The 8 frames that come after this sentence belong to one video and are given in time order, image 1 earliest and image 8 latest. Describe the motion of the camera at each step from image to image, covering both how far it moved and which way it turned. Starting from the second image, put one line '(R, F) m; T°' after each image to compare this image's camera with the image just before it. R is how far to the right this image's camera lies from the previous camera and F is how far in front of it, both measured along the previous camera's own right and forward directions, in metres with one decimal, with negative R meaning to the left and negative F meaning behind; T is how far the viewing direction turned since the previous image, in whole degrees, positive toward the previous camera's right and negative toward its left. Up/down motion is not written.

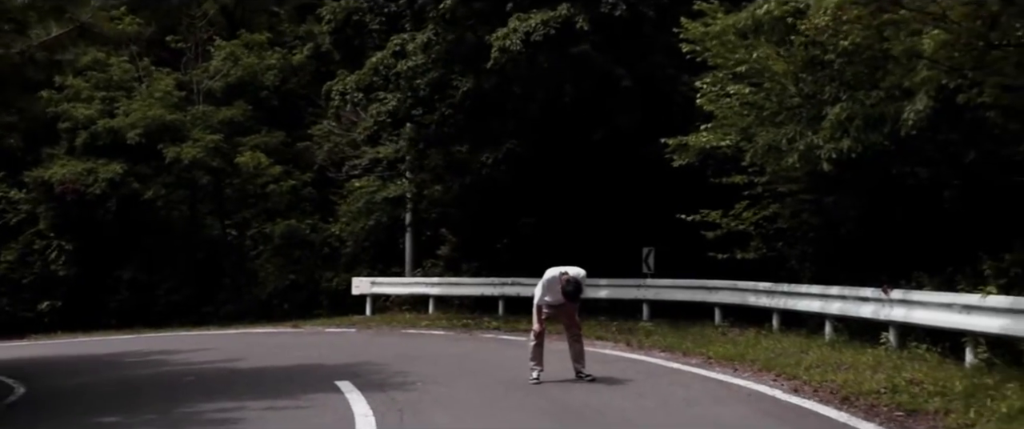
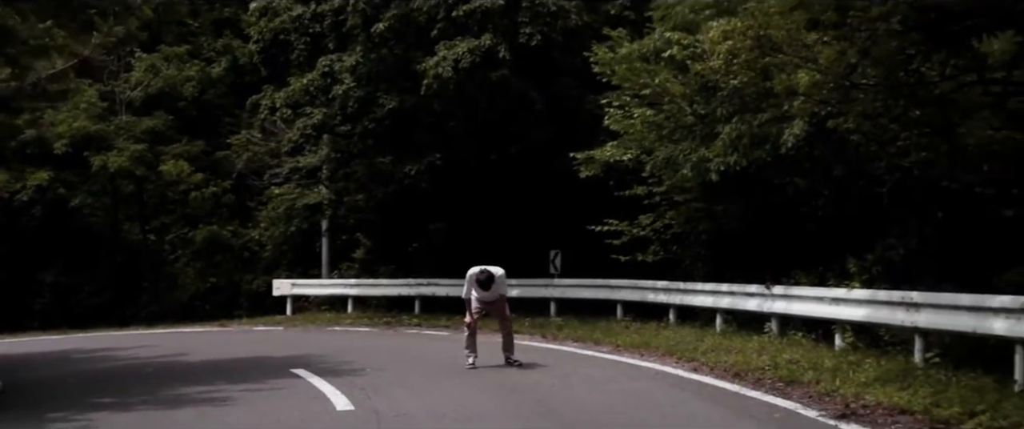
(-0.6, -1.8) m; +5°
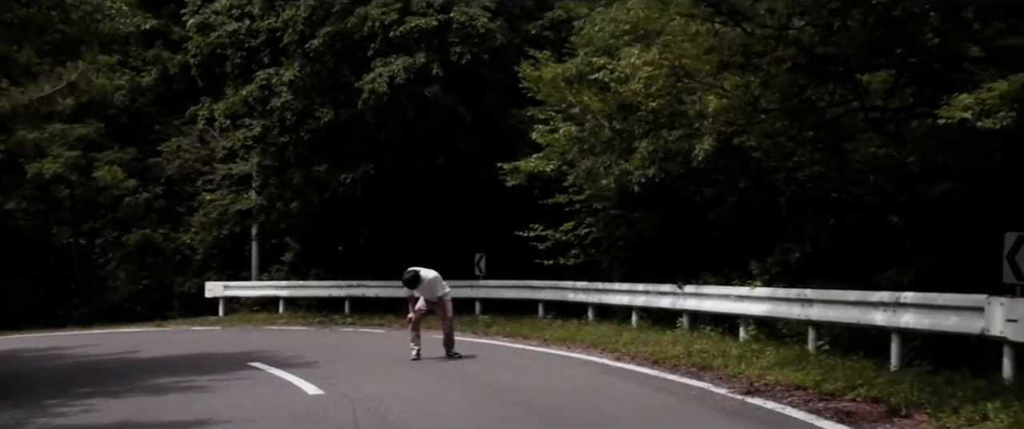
(-0.5, -1.5) m; +5°
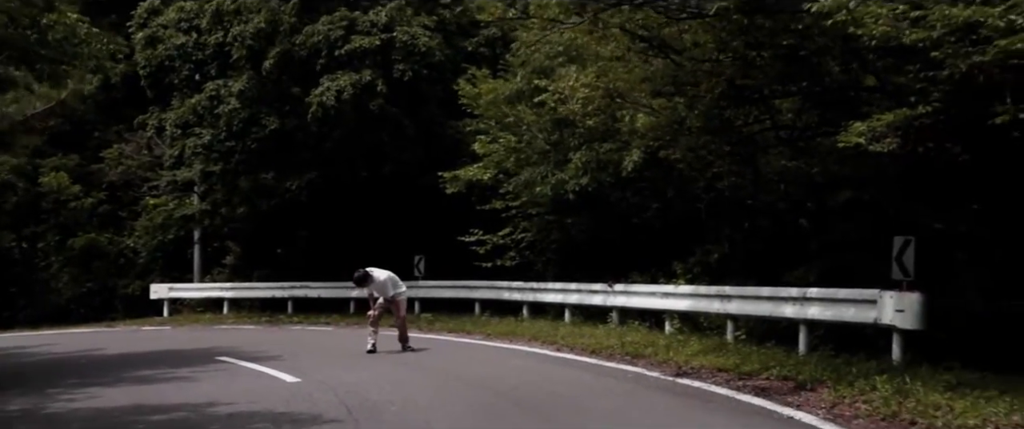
(-0.5, -1.6) m; +4°
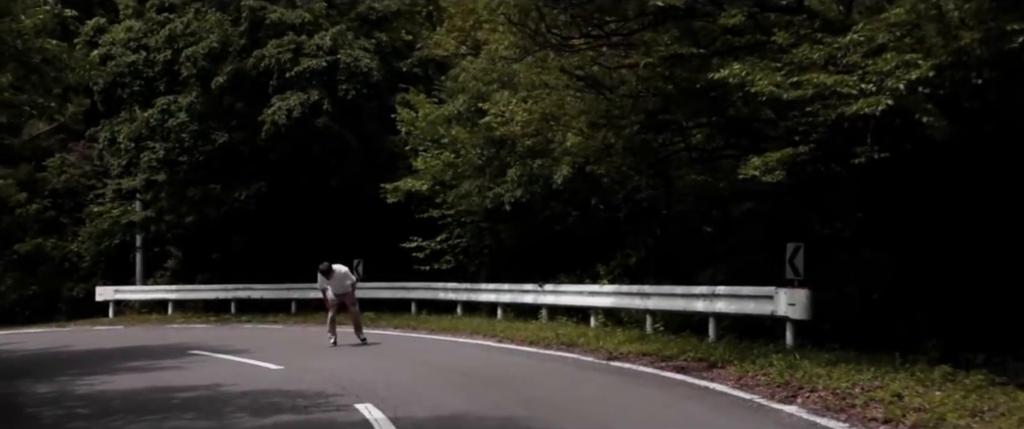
(-0.7, -2.3) m; +5°
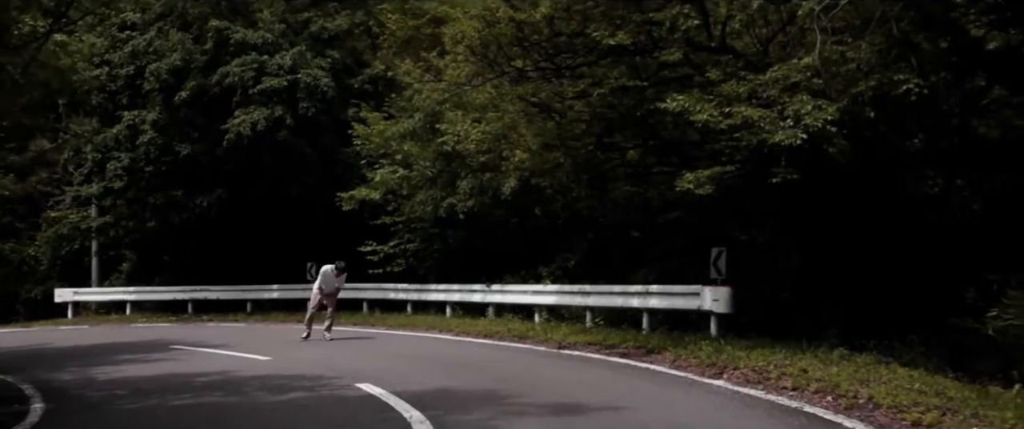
(-0.7, -2.2) m; +4°
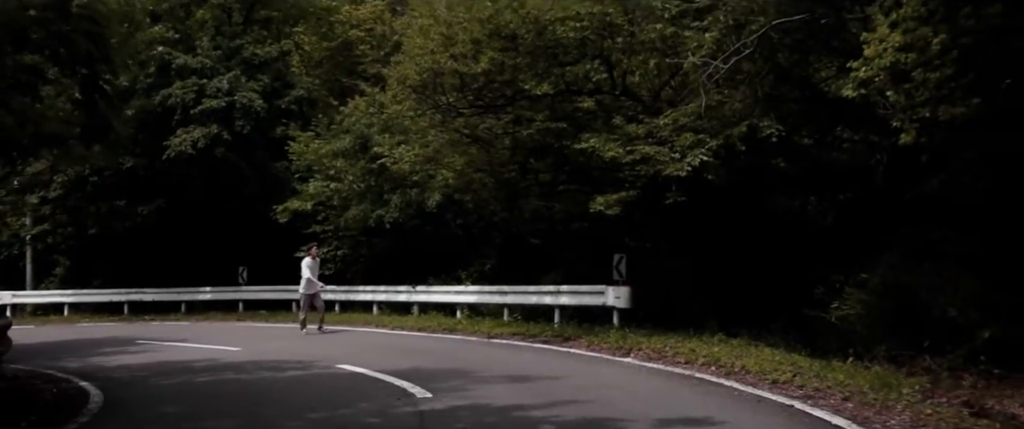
(-1.0, -3.4) m; +6°
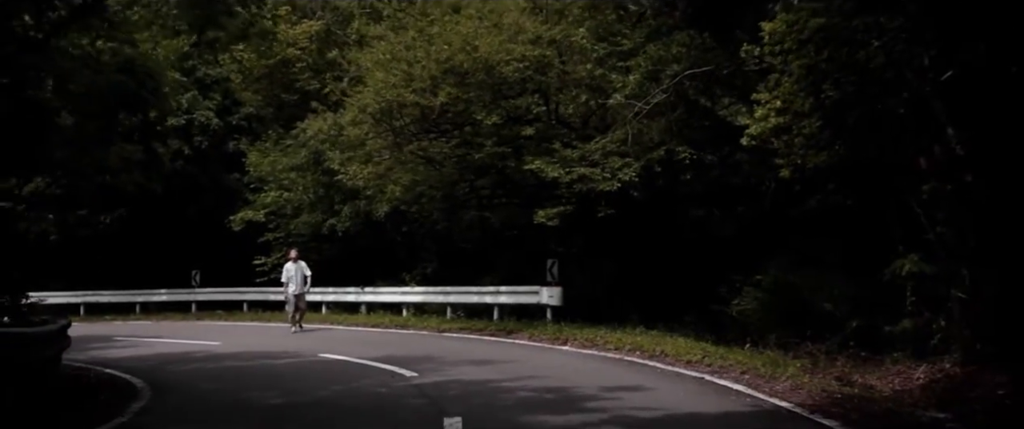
(-0.9, -3.2) m; +5°
